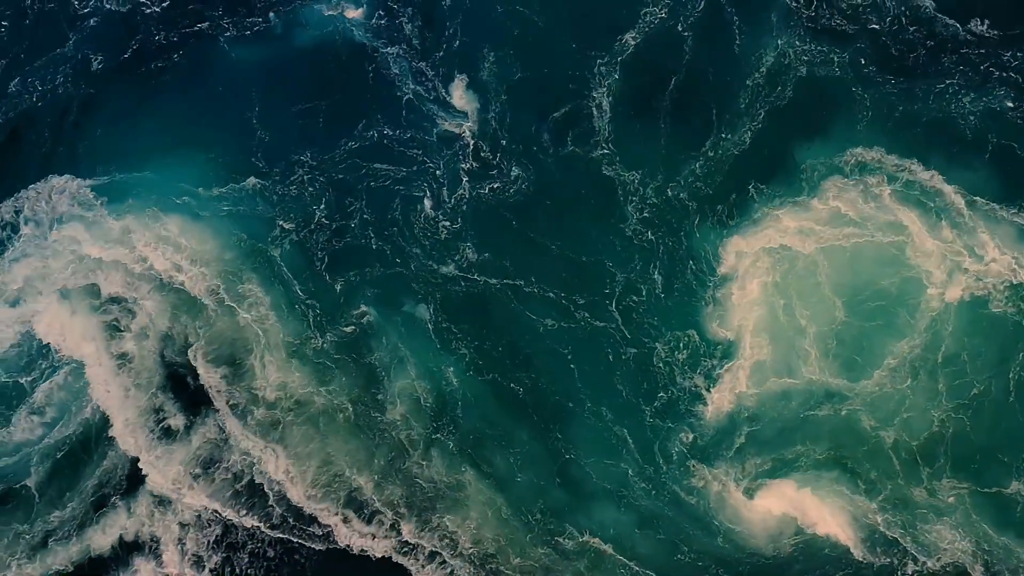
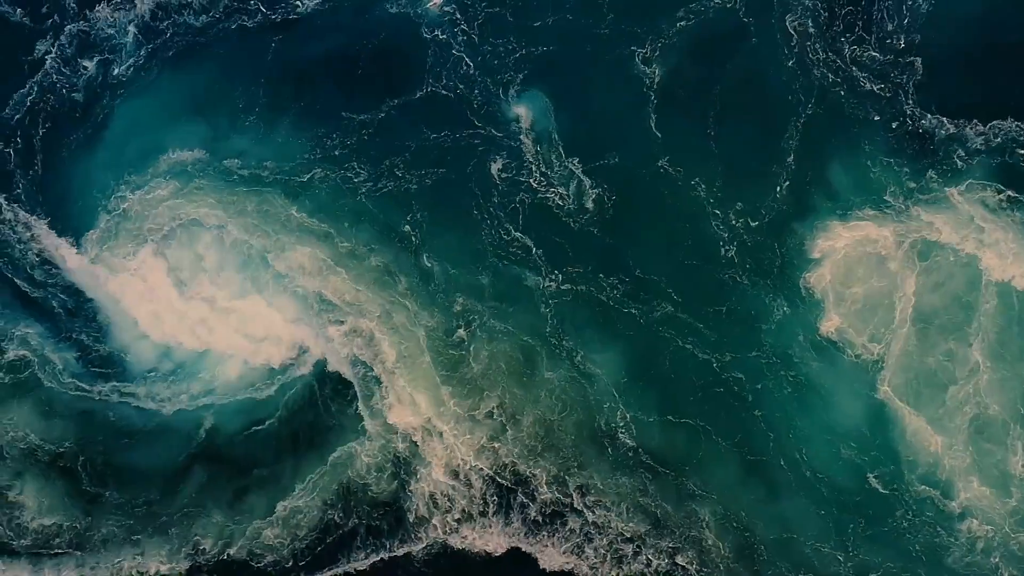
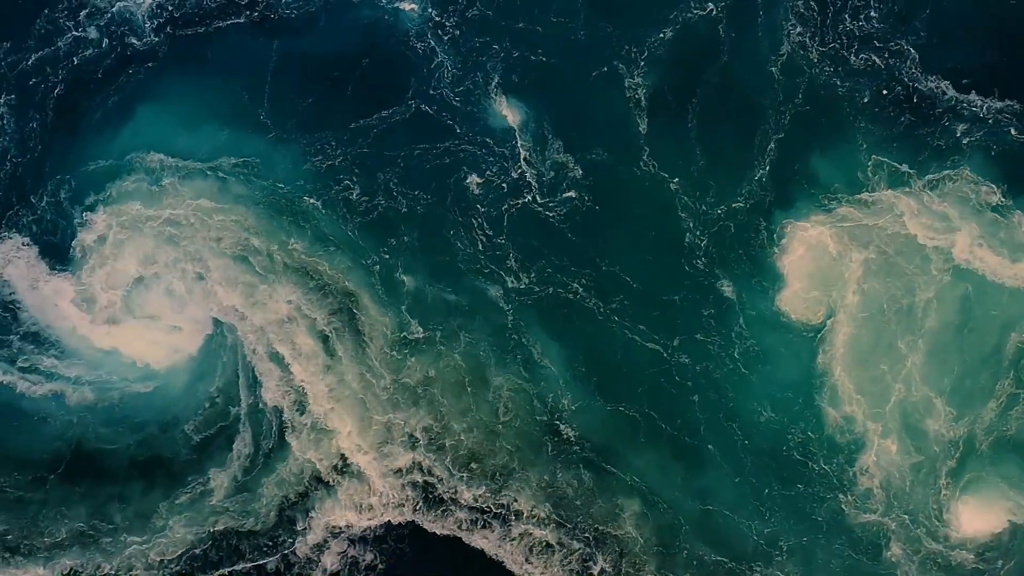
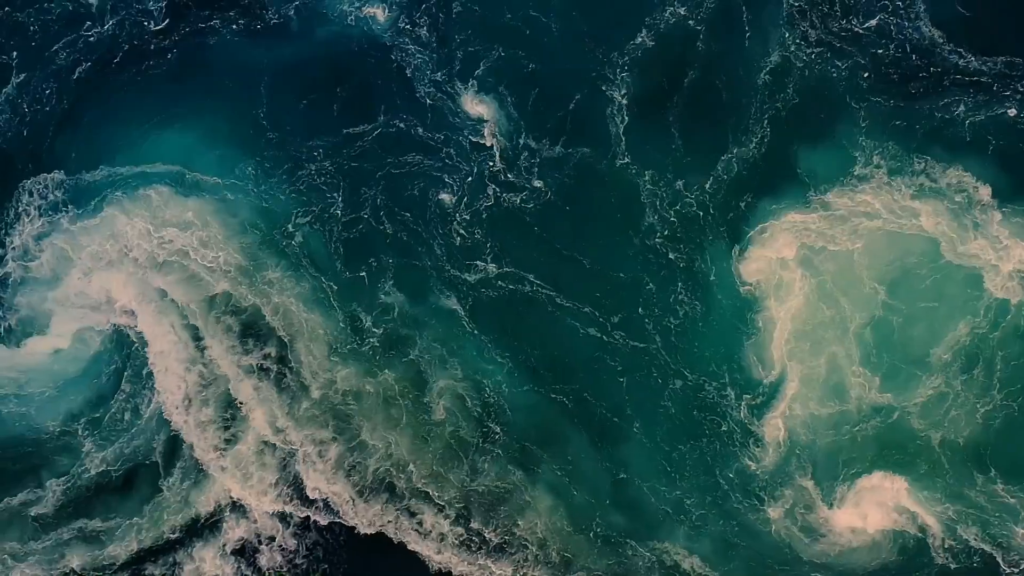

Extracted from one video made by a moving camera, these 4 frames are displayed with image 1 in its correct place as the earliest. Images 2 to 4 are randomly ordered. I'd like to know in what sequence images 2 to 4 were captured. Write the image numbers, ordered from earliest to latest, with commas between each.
4, 3, 2
